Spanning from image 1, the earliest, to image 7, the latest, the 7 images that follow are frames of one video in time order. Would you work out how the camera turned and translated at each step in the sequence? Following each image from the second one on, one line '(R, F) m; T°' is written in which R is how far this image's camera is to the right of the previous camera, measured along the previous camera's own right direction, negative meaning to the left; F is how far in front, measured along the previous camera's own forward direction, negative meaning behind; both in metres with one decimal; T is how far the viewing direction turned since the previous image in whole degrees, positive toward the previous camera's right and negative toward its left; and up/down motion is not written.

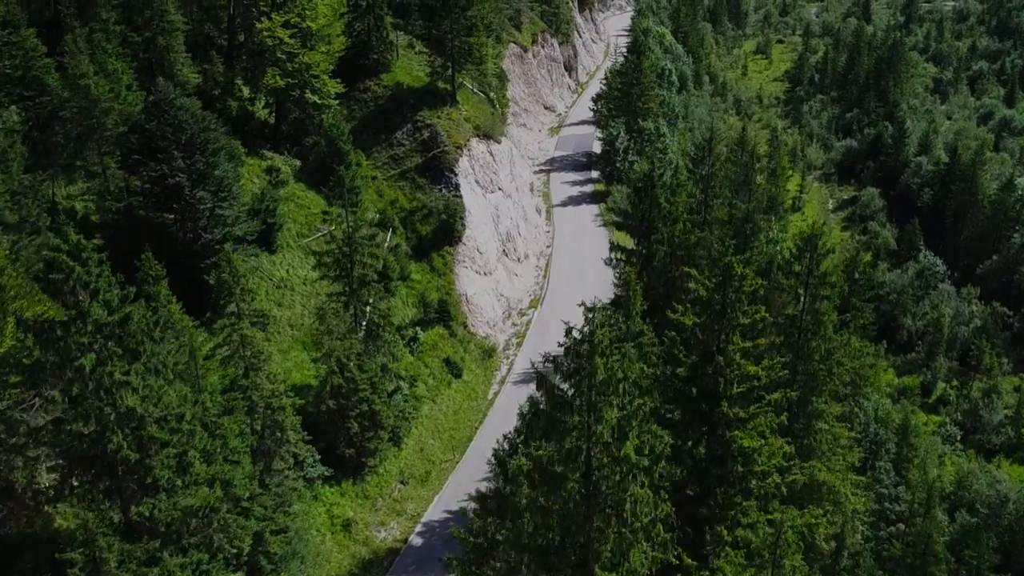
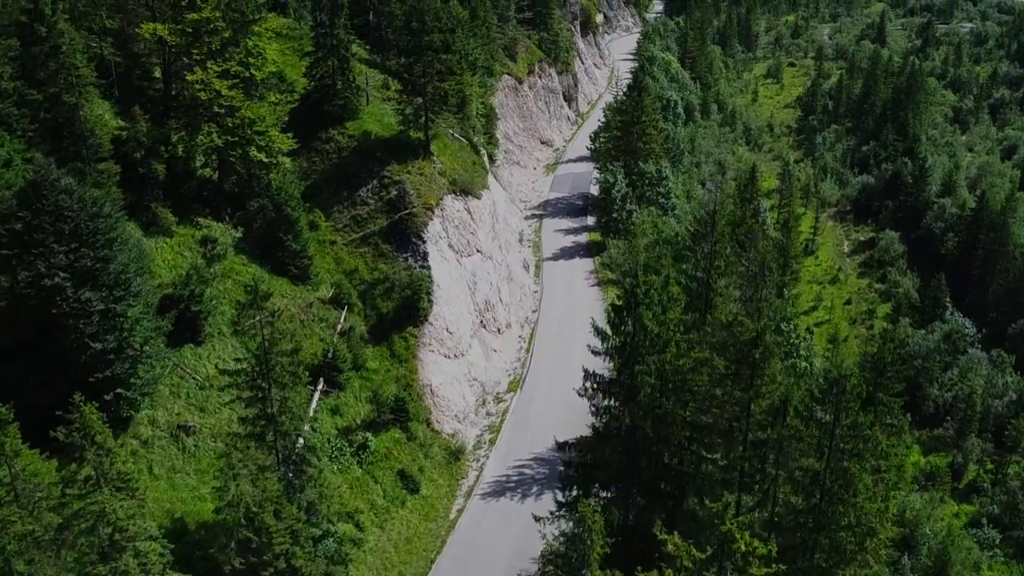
(+1.4, +5.5) m; -1°
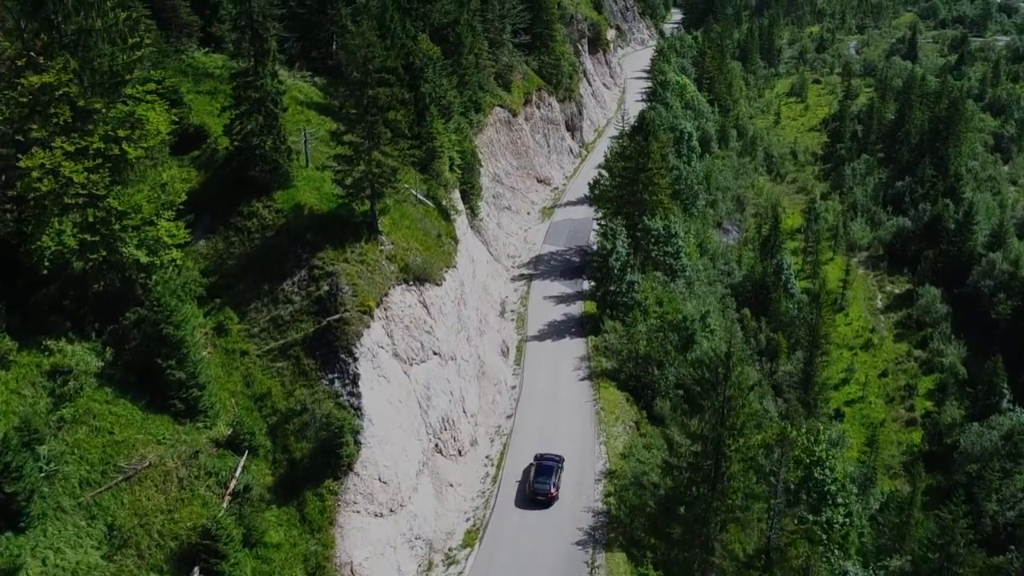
(+2.0, +8.7) m; -1°
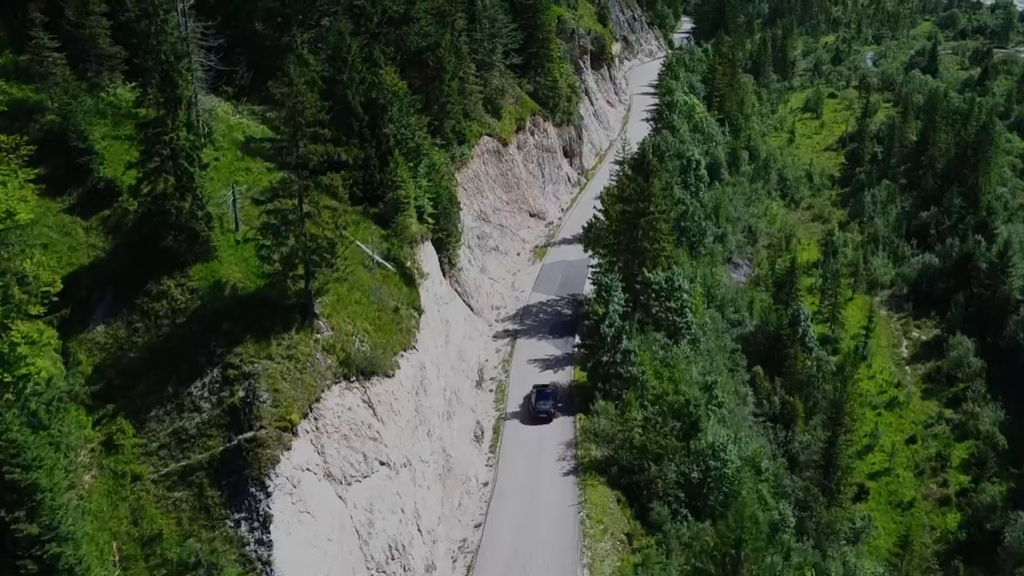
(+1.5, +6.3) m; -1°
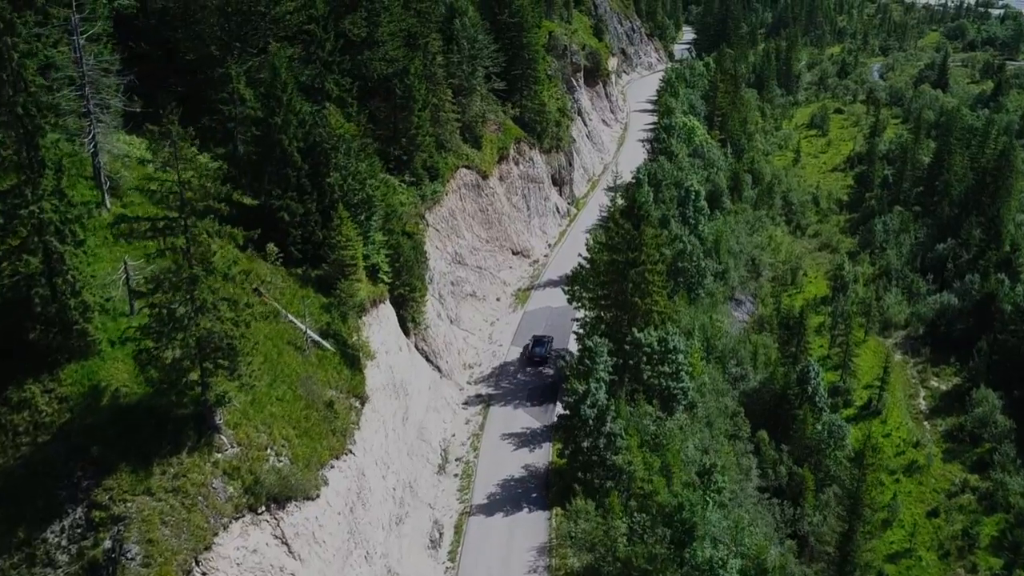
(+1.4, +5.8) m; 0°
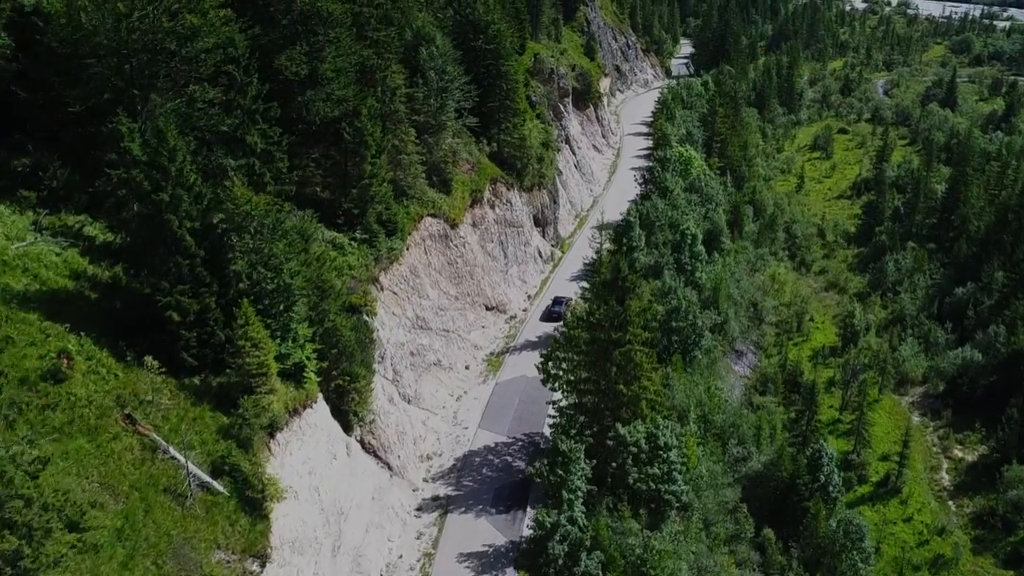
(+1.5, +6.7) m; 0°
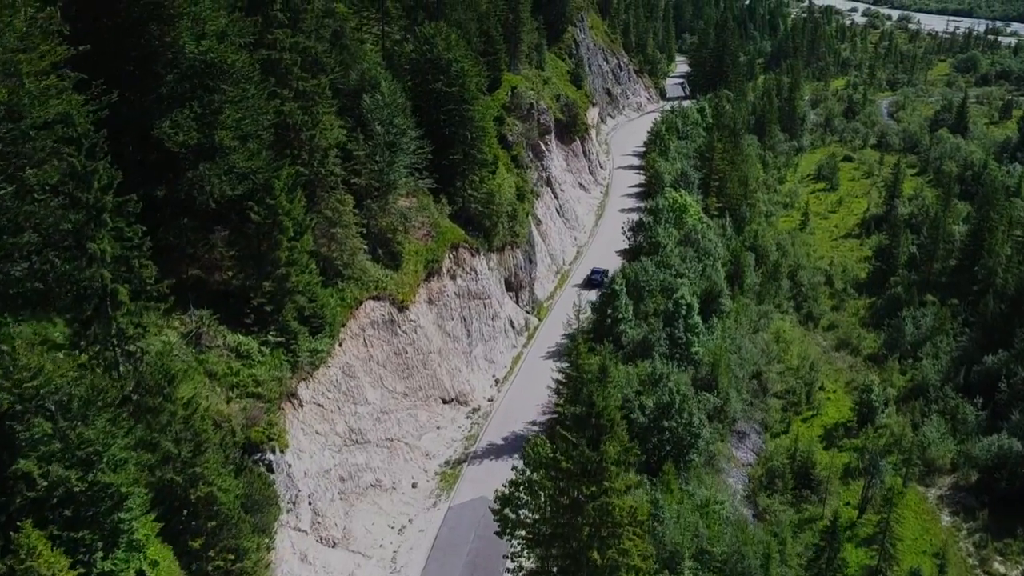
(+1.7, +8.5) m; 0°
